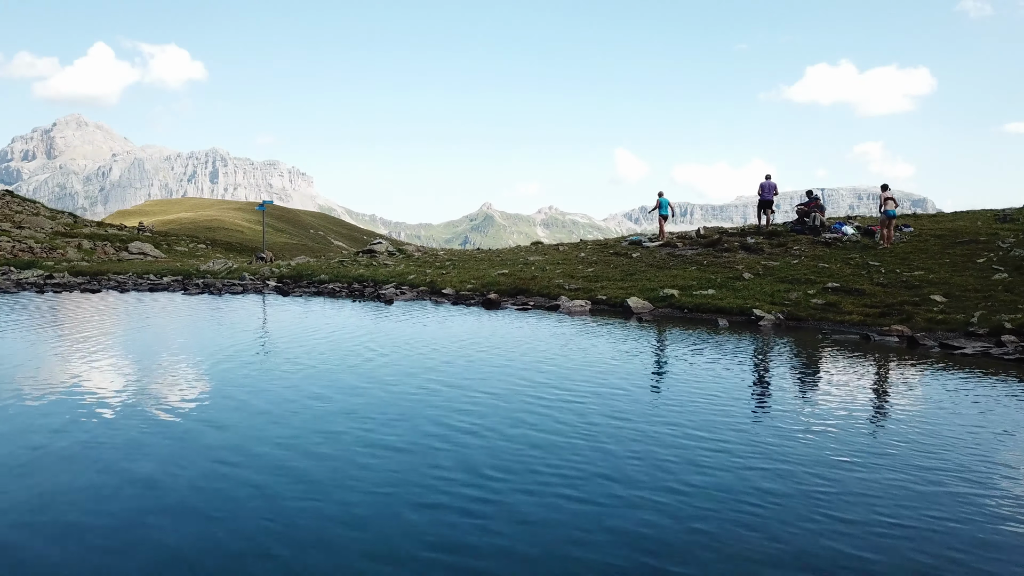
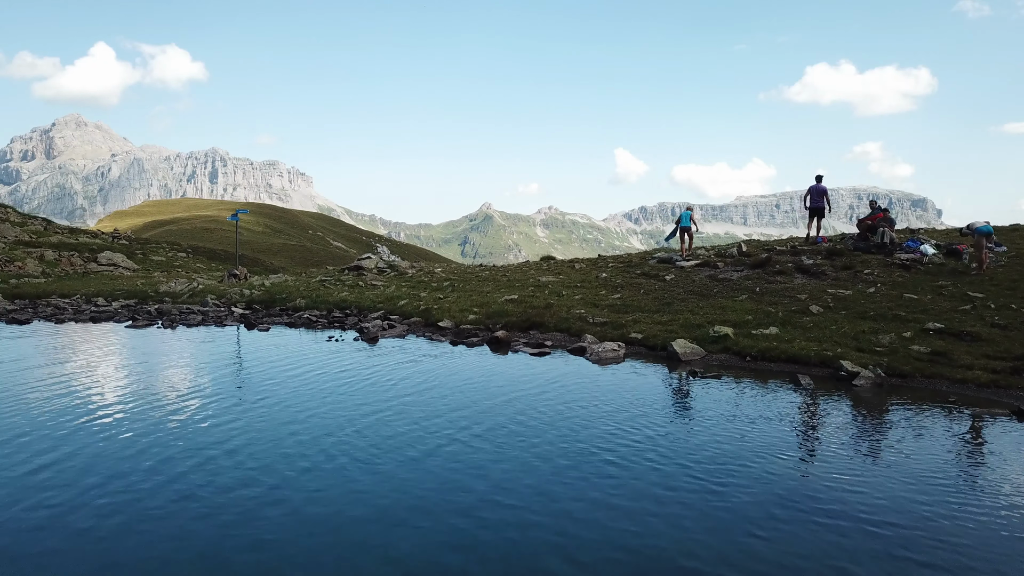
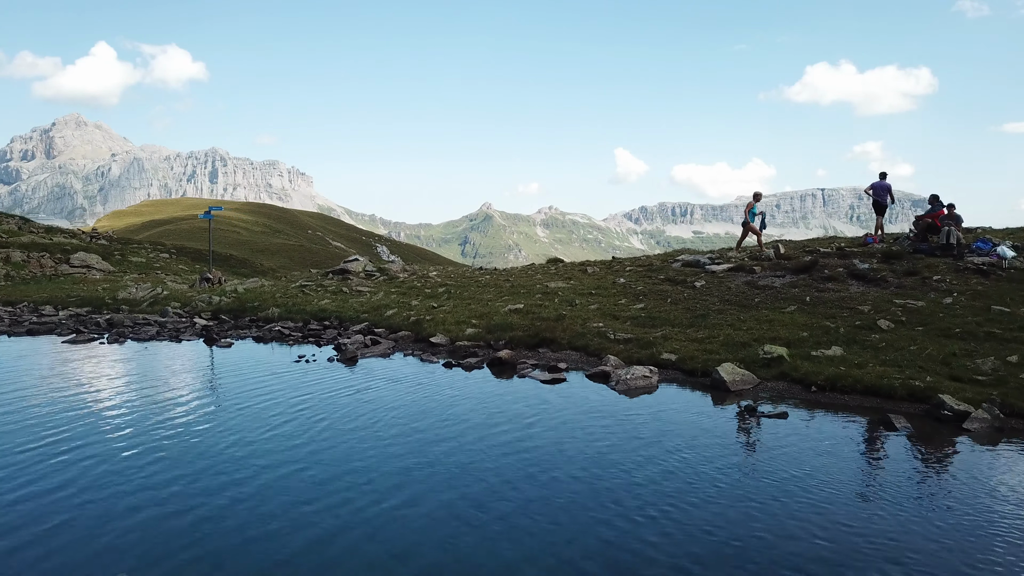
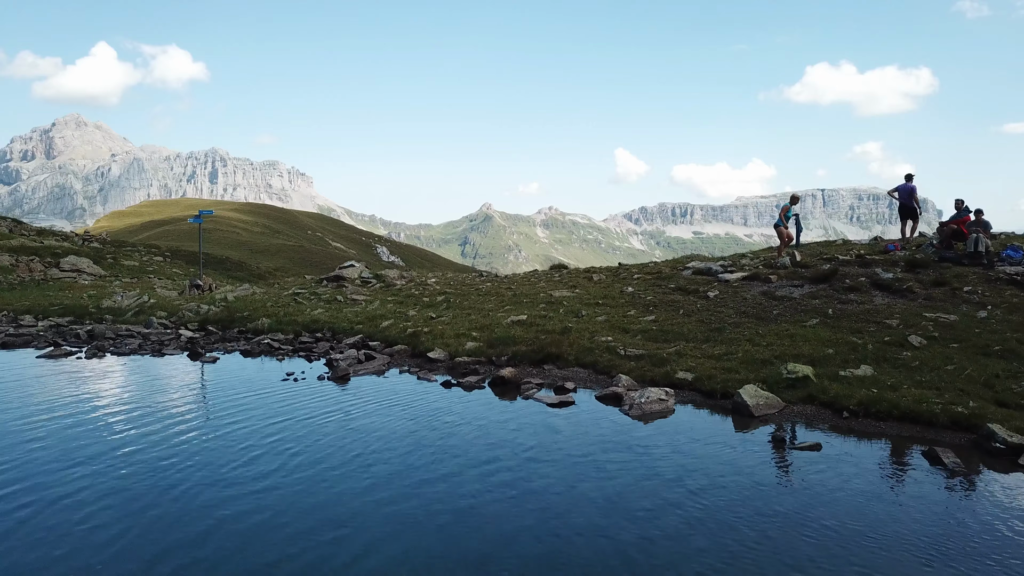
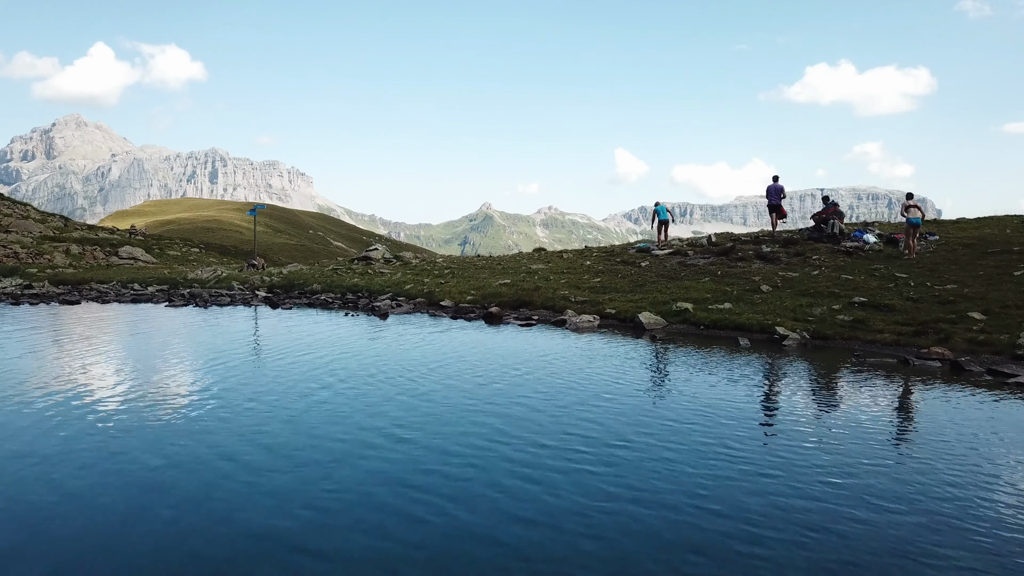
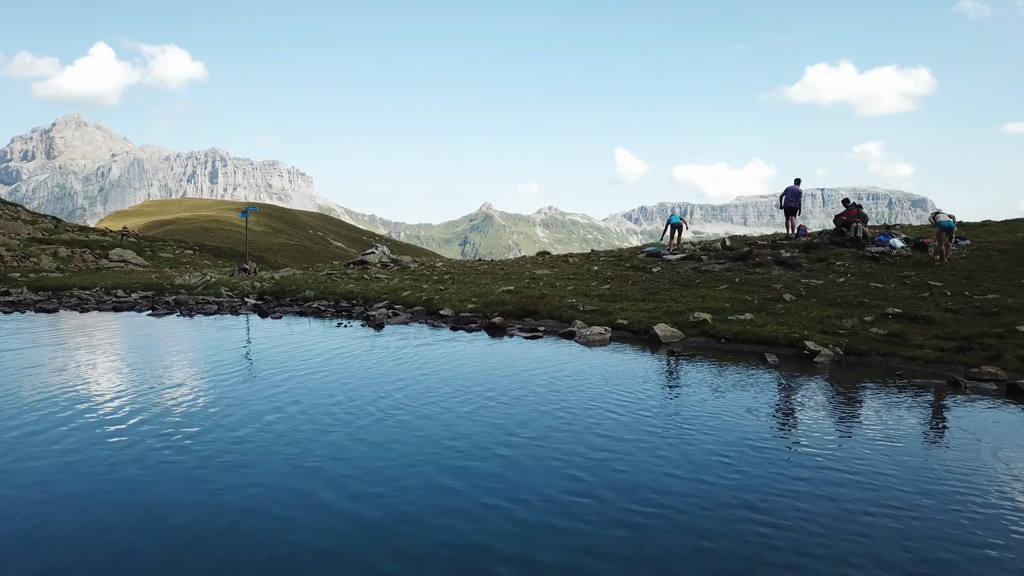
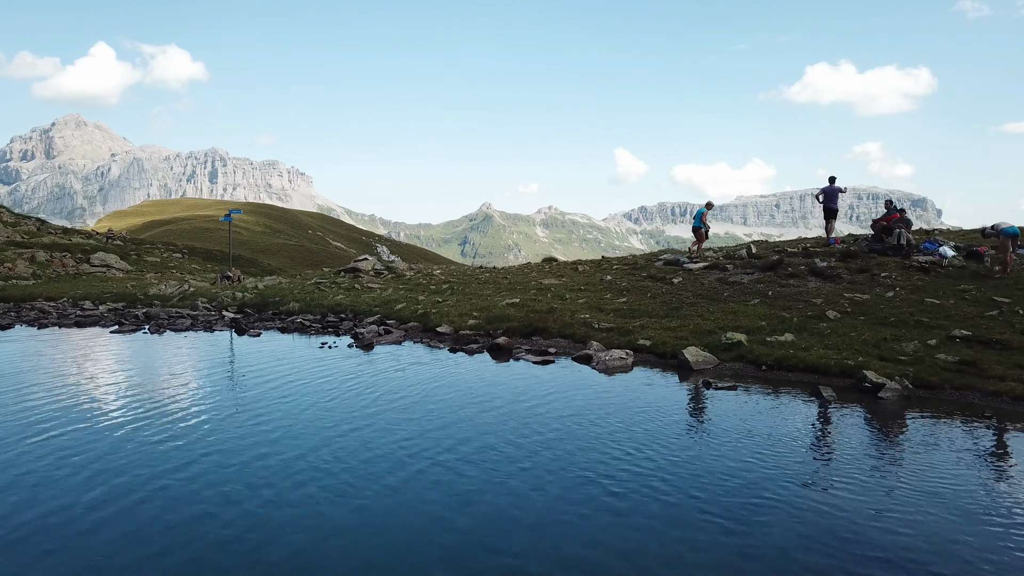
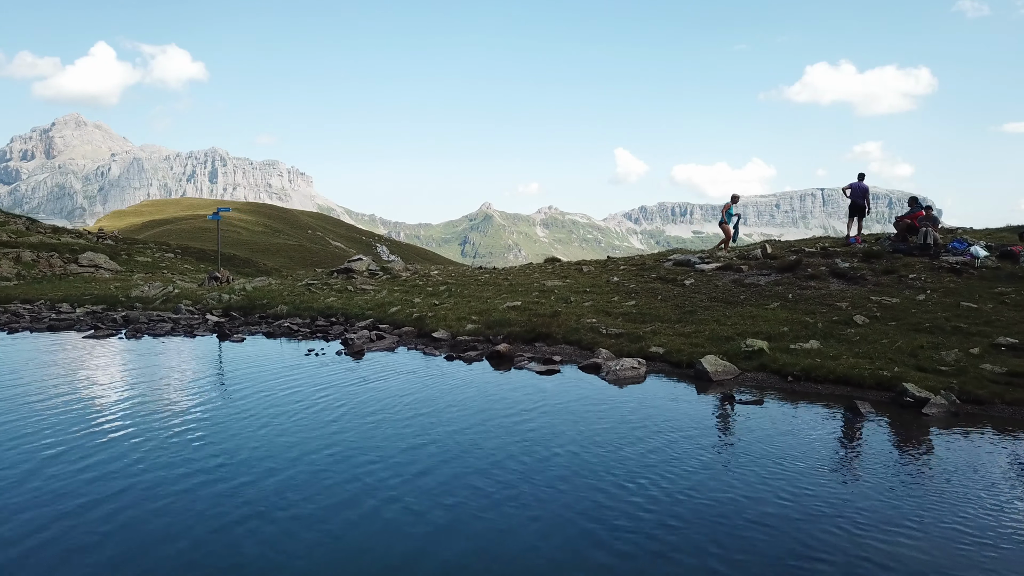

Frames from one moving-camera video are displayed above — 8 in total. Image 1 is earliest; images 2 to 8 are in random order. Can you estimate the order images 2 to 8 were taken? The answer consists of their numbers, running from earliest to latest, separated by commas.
5, 6, 2, 7, 8, 3, 4
